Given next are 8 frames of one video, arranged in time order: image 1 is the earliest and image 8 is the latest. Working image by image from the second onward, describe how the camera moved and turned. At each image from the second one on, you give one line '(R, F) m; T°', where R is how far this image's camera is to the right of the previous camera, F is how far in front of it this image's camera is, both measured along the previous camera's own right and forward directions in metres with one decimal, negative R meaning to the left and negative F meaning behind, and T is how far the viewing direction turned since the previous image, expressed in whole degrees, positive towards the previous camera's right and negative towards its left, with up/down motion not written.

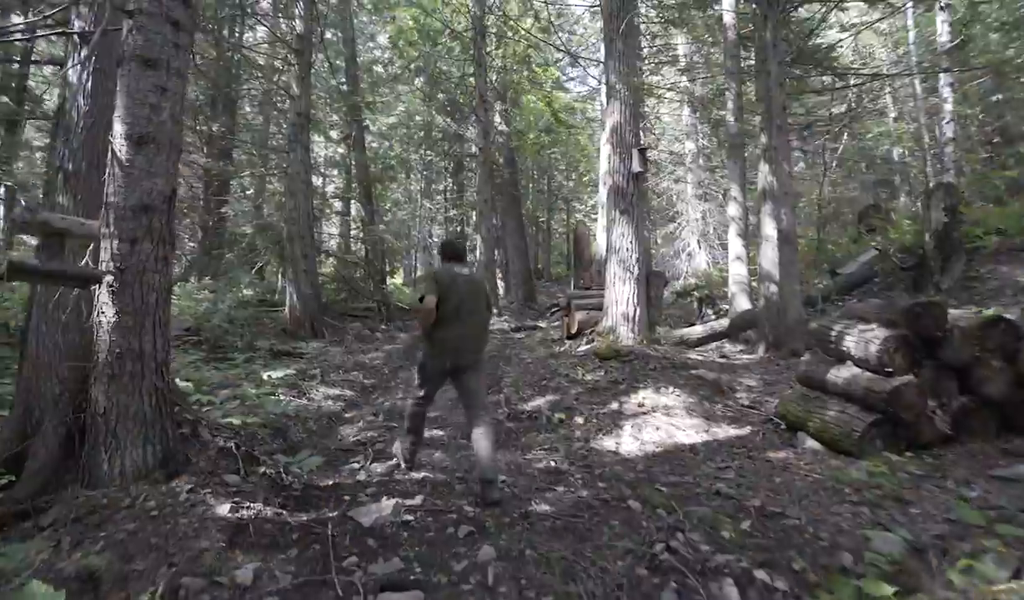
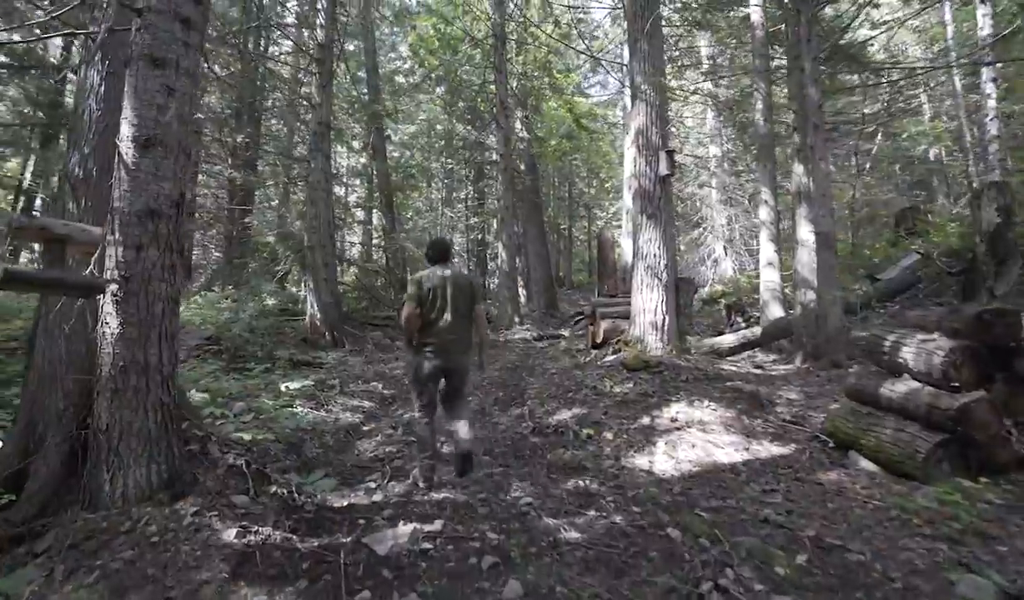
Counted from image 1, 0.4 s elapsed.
(0.0, +0.2) m; -2°
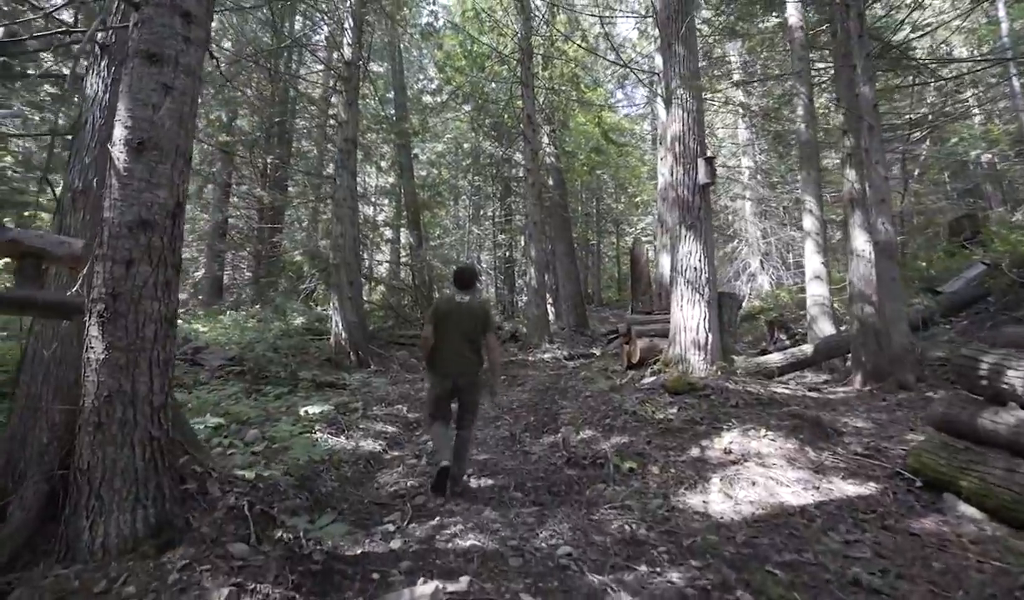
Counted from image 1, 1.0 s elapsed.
(0.0, +0.4) m; -3°
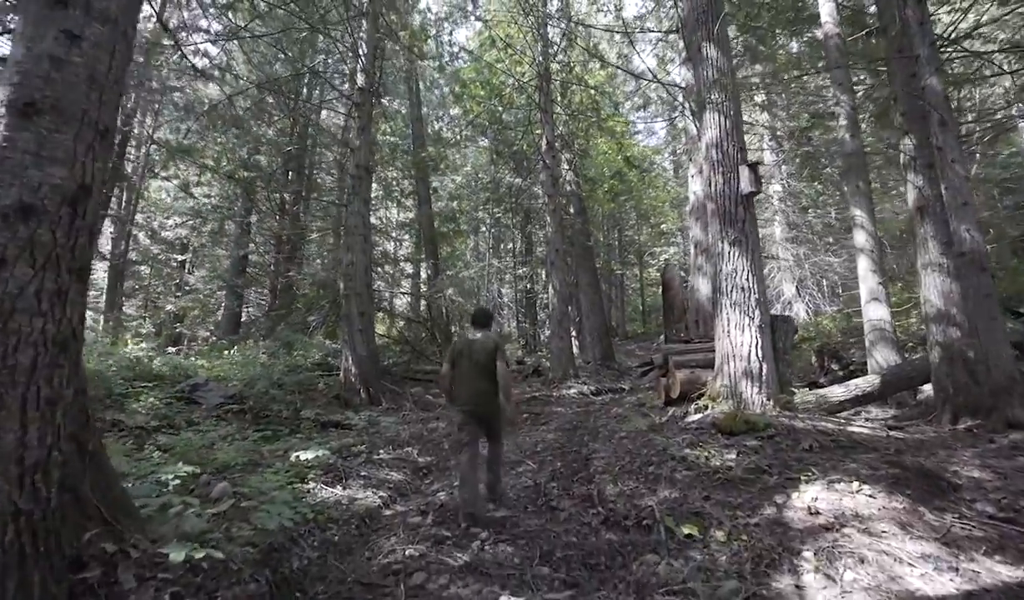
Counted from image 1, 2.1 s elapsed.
(0.0, +0.8) m; -2°
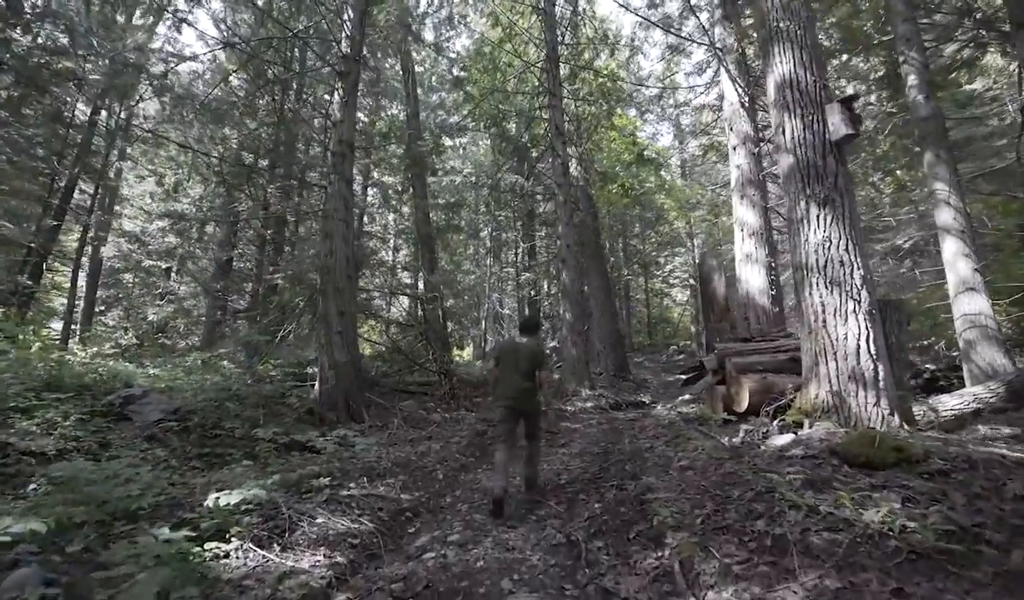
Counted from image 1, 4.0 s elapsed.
(-0.1, +1.7) m; 0°
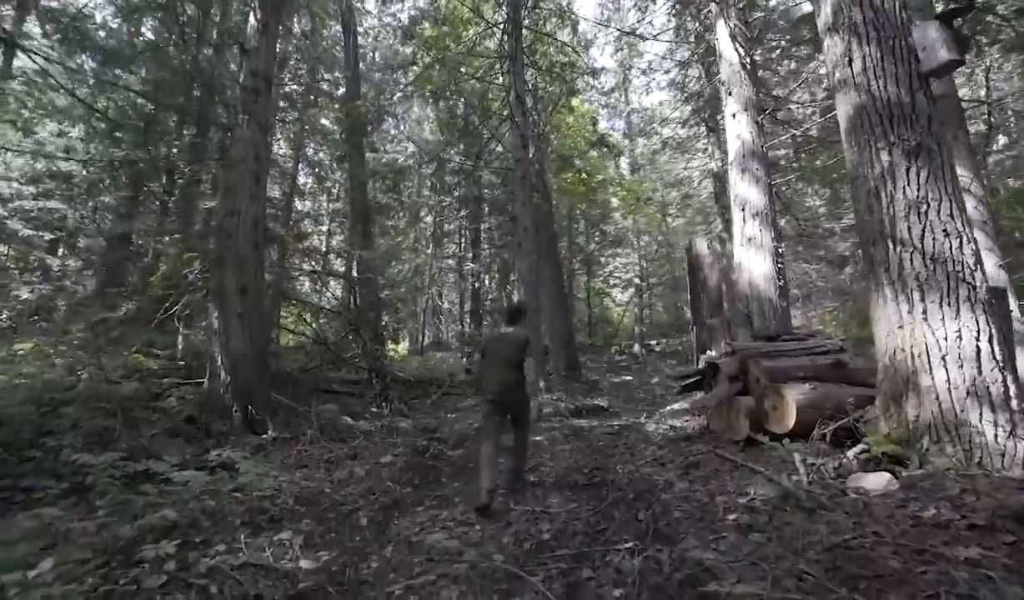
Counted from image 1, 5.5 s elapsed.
(-0.2, +1.7) m; +7°
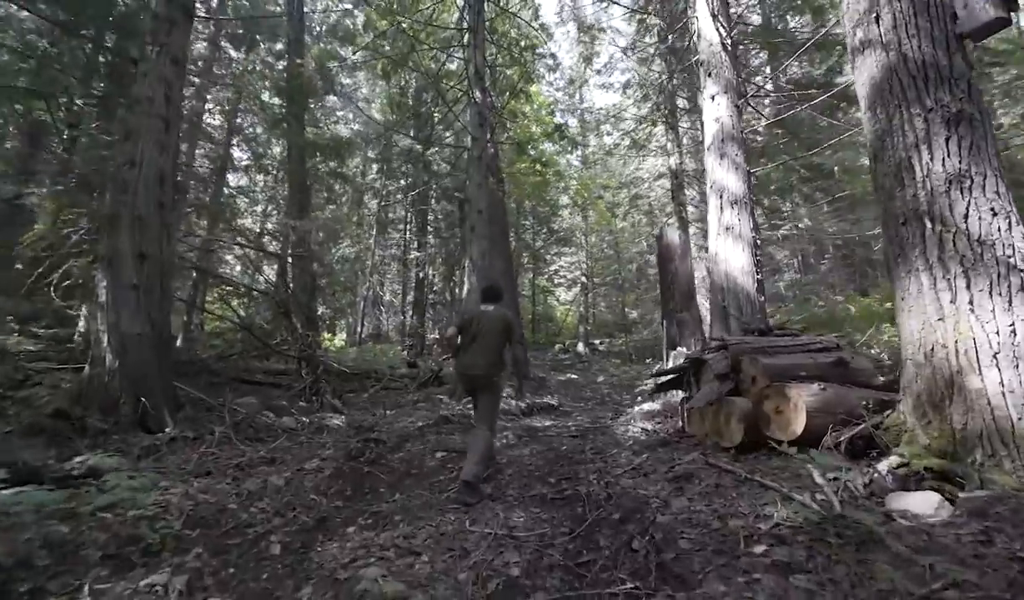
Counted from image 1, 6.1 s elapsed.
(-0.1, +0.8) m; +6°
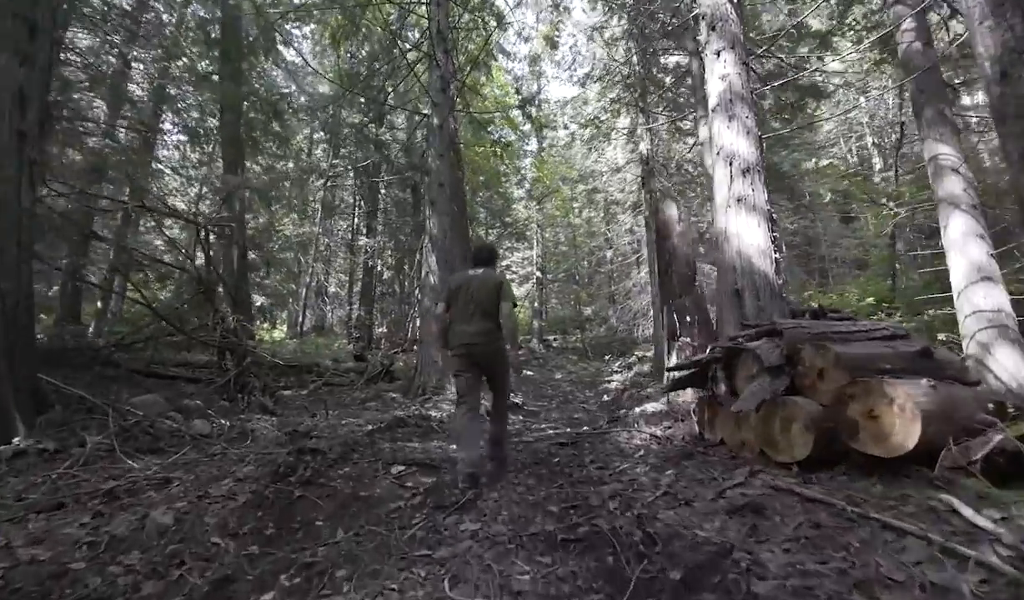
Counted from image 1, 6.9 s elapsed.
(-0.3, +1.1) m; +6°
